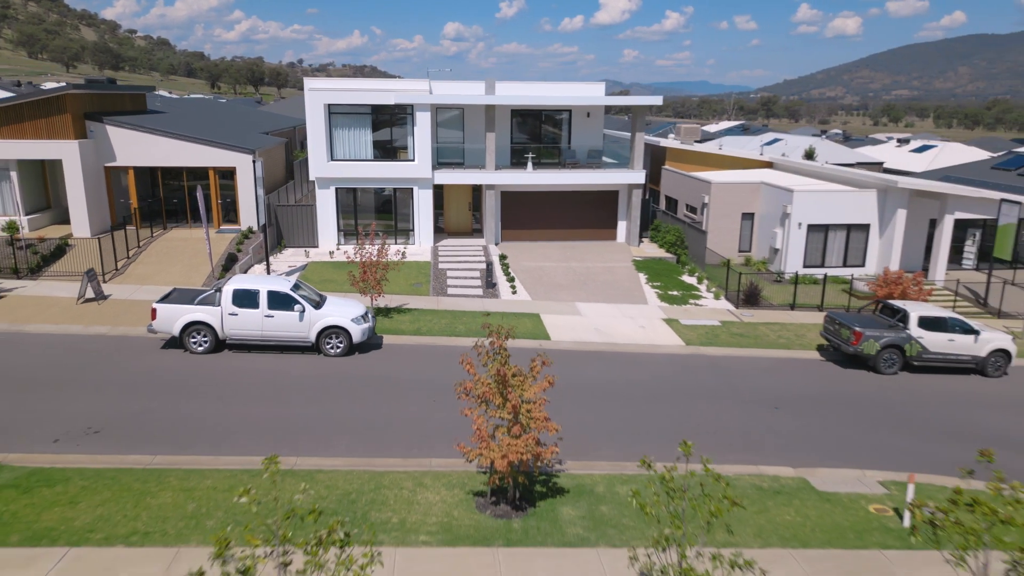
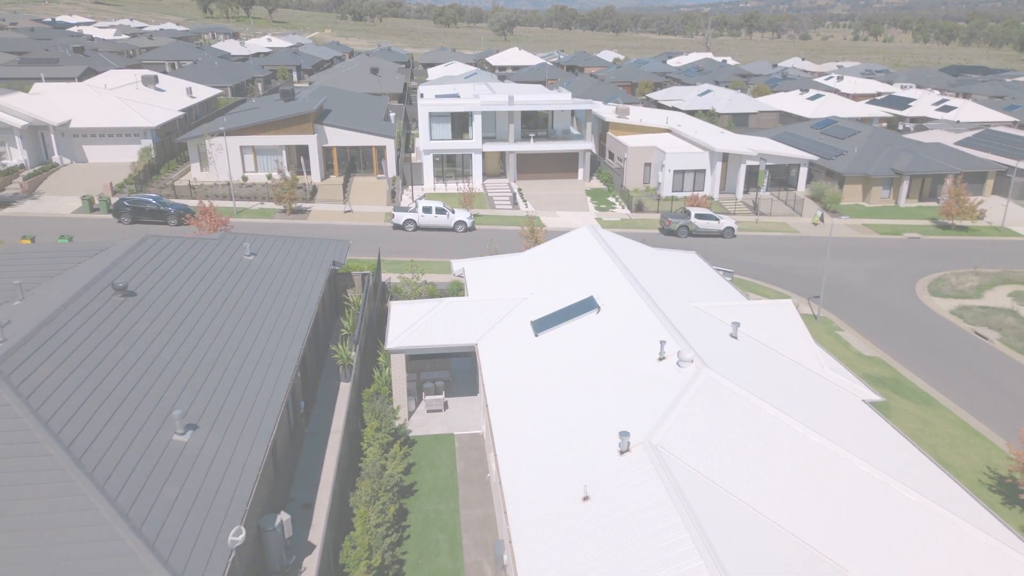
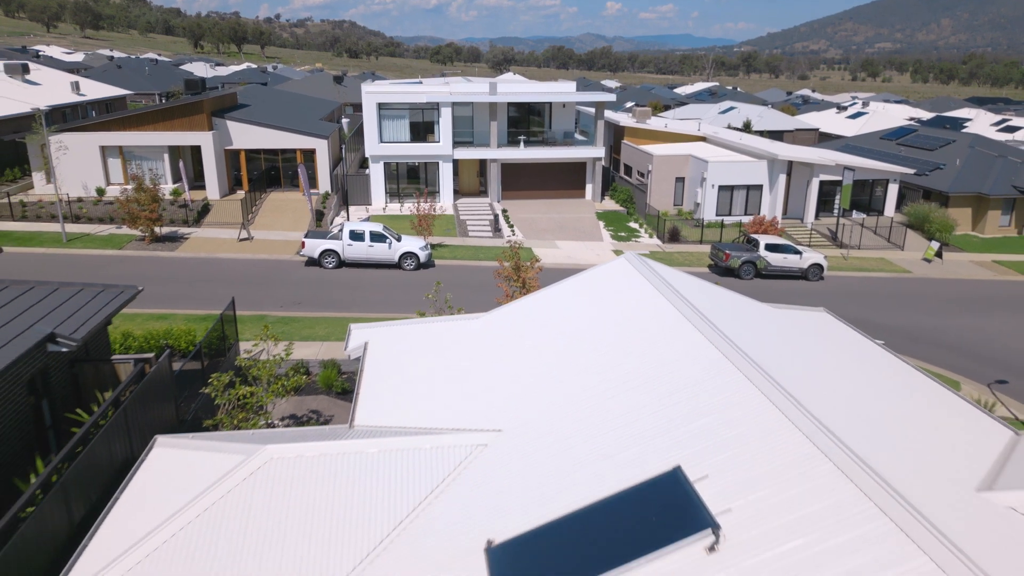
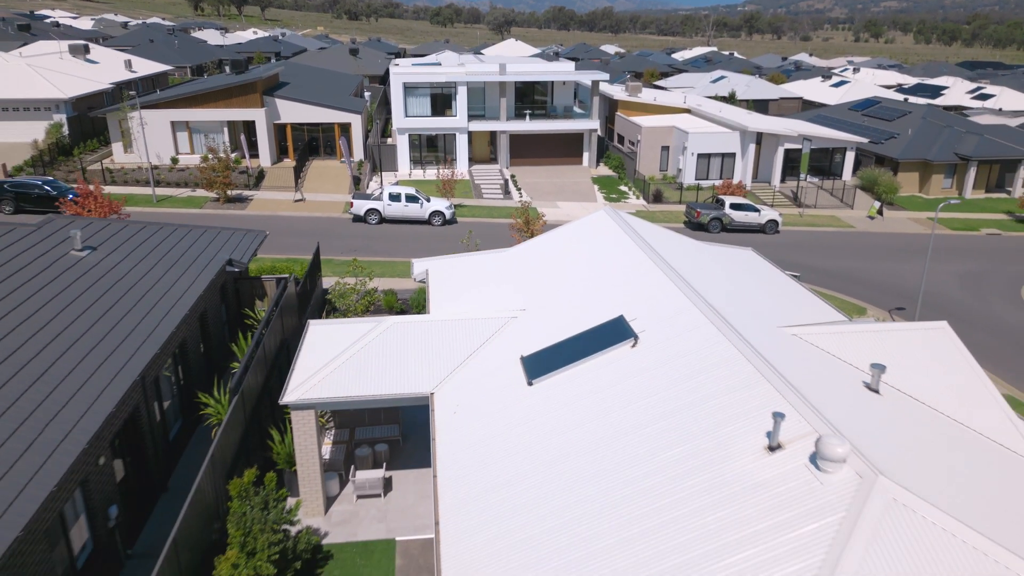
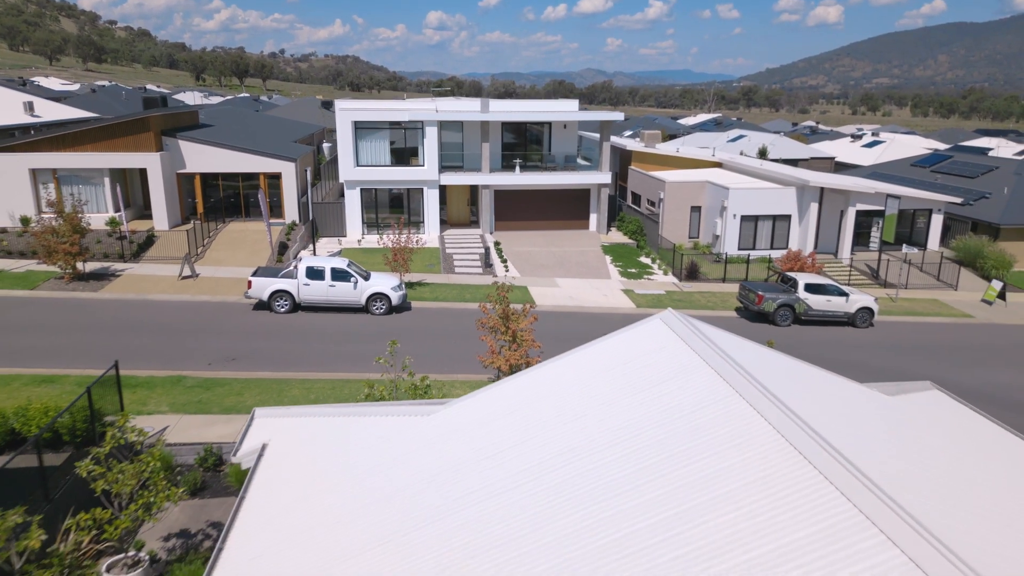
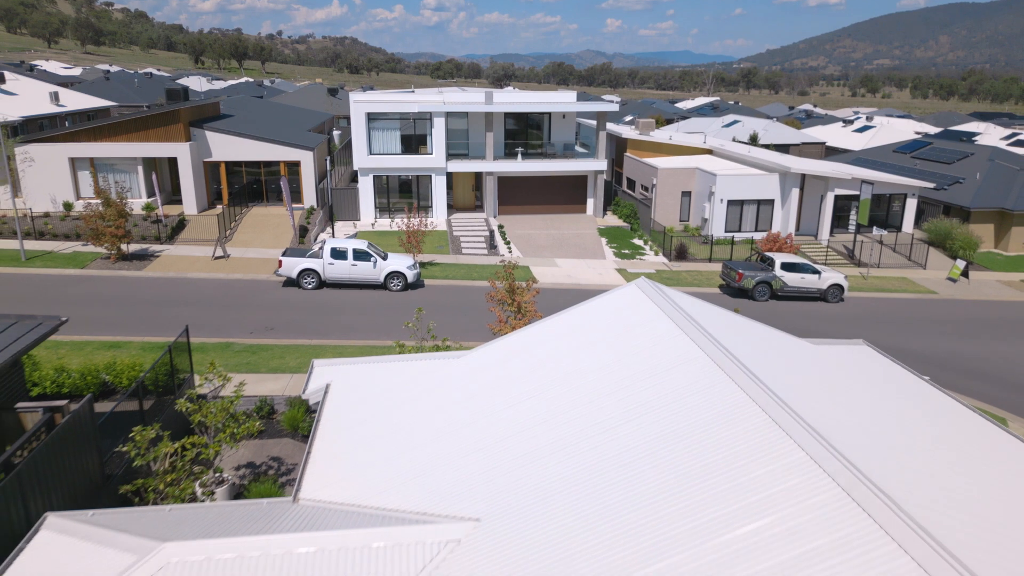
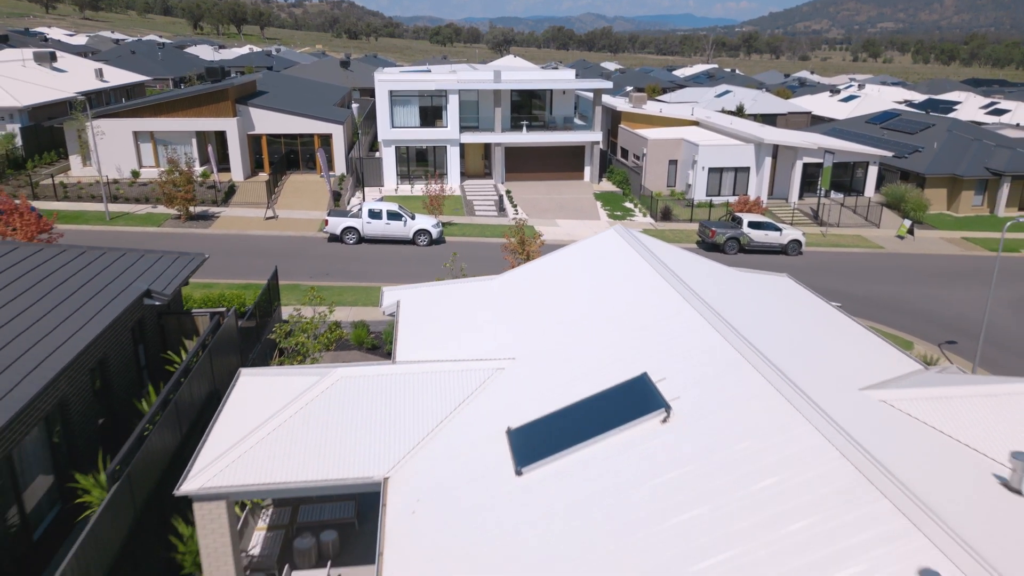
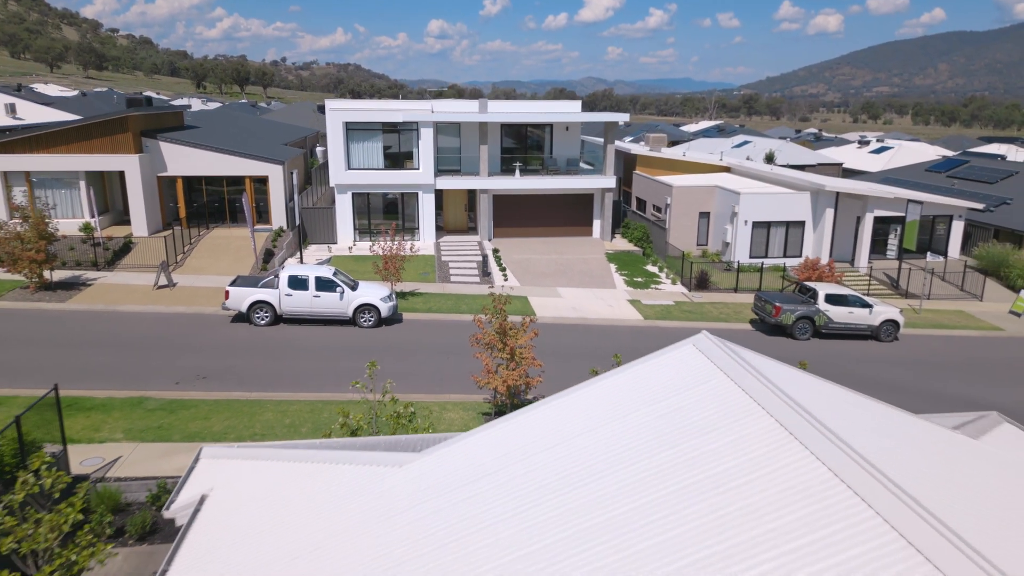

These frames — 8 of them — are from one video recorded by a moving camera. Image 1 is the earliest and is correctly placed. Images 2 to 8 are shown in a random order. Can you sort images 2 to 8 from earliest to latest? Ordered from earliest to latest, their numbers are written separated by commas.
8, 5, 6, 3, 7, 4, 2
